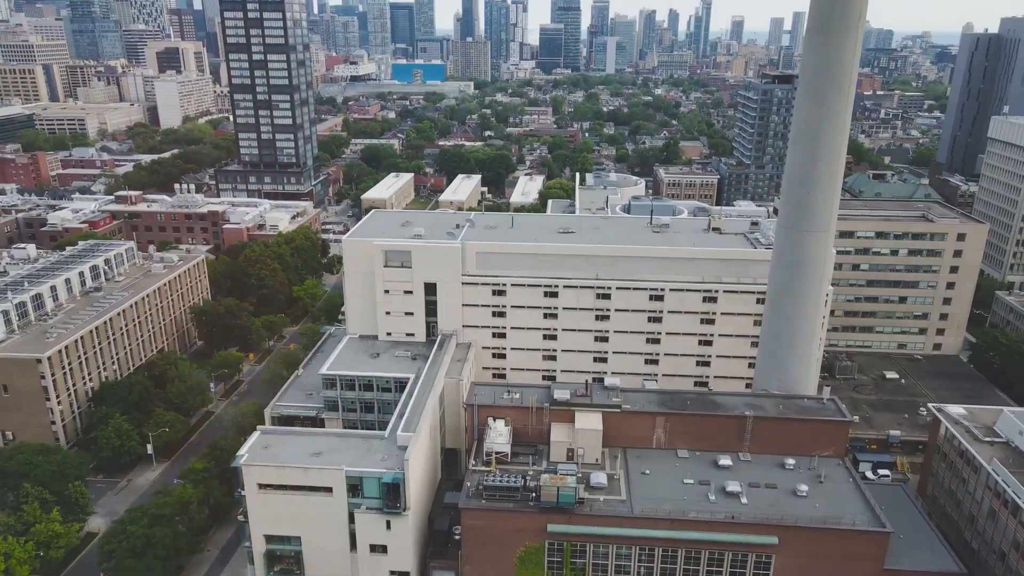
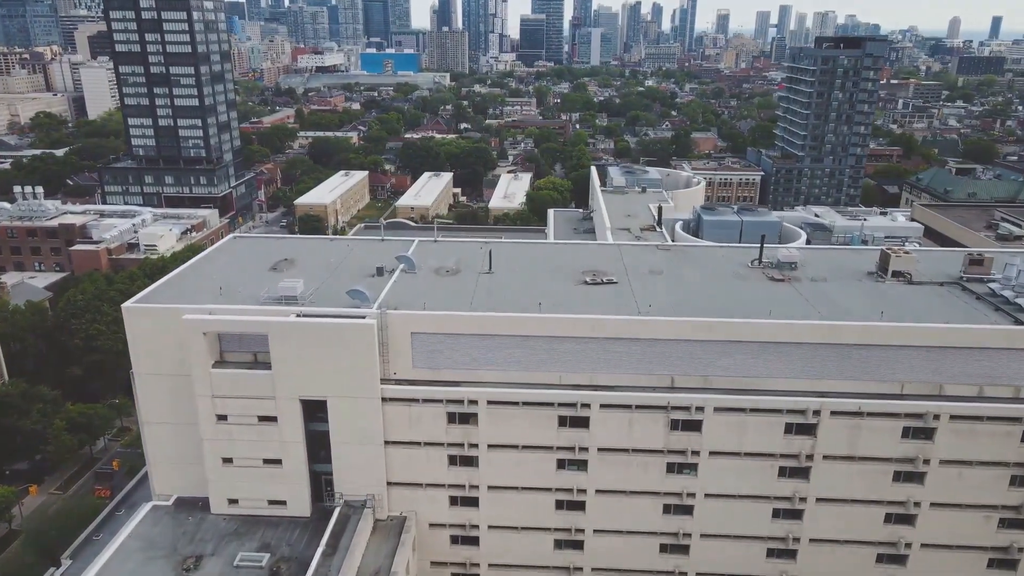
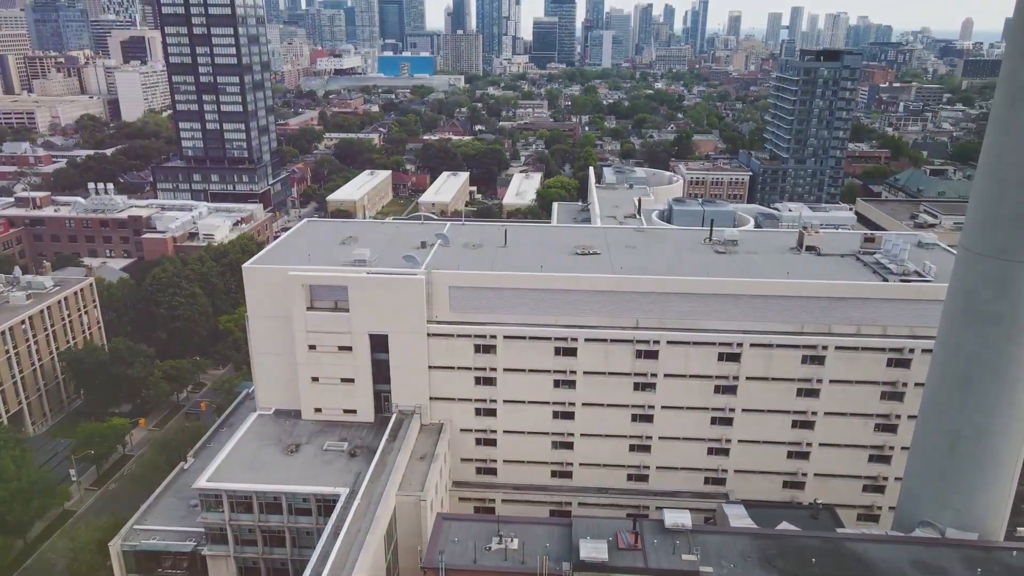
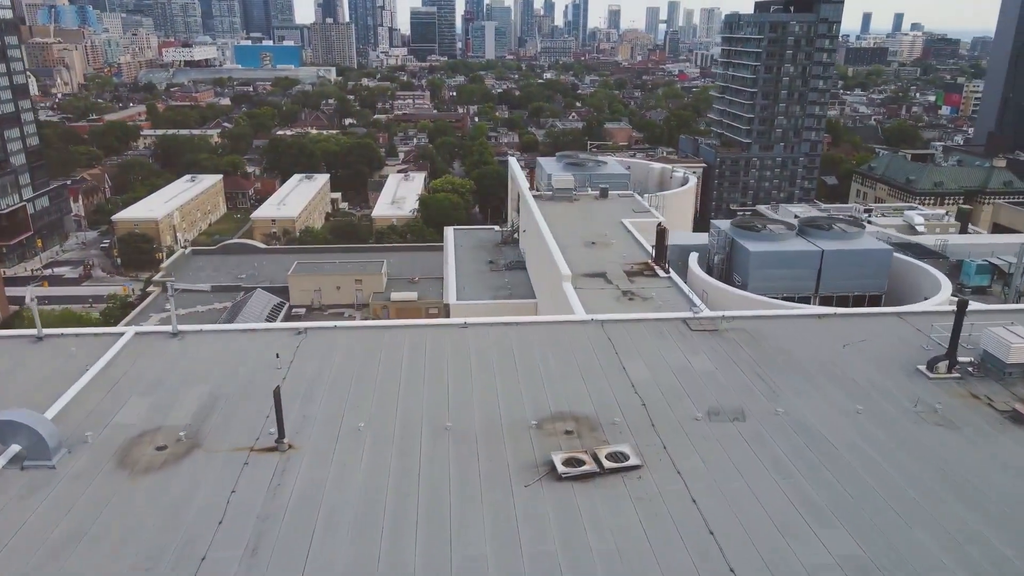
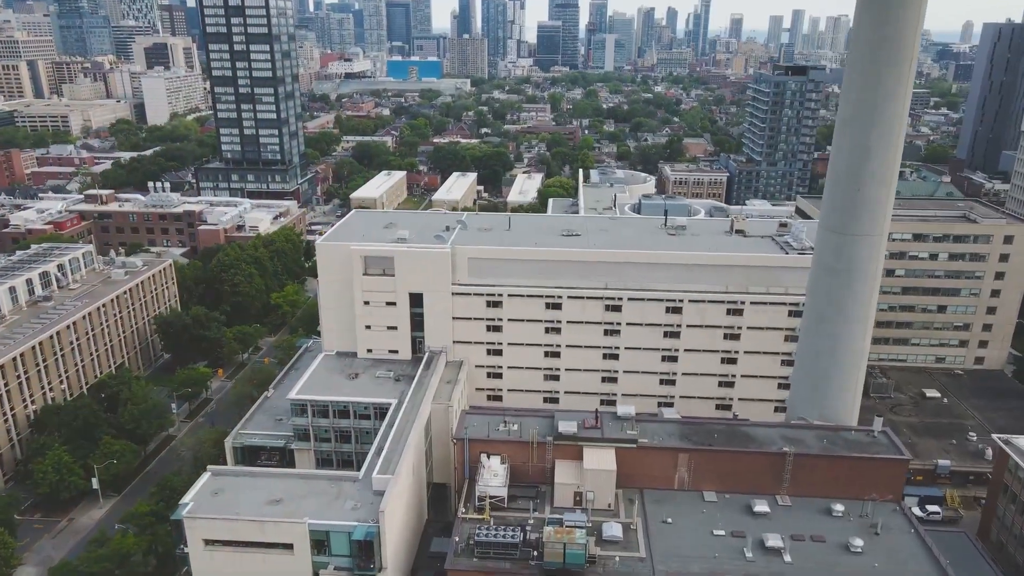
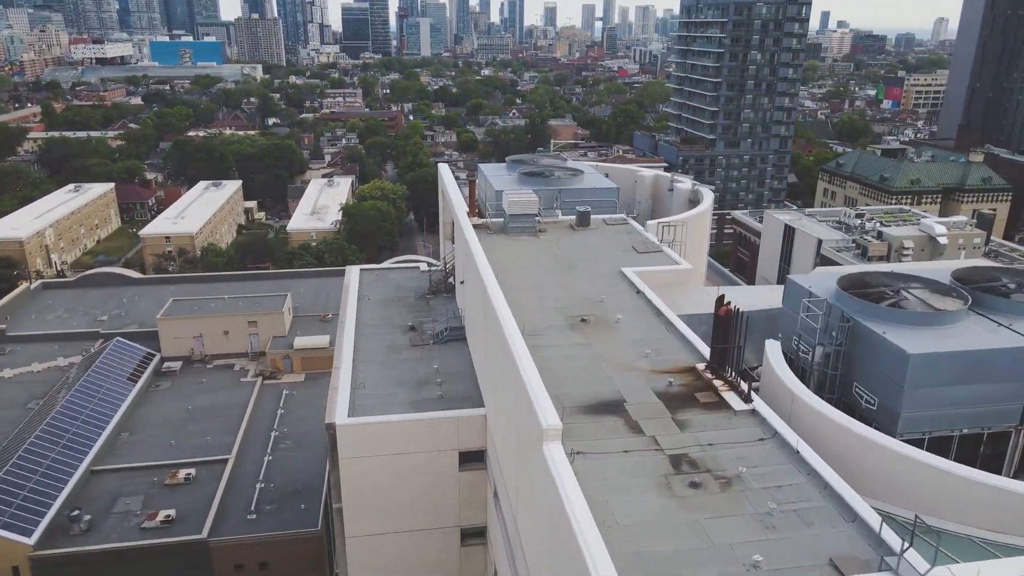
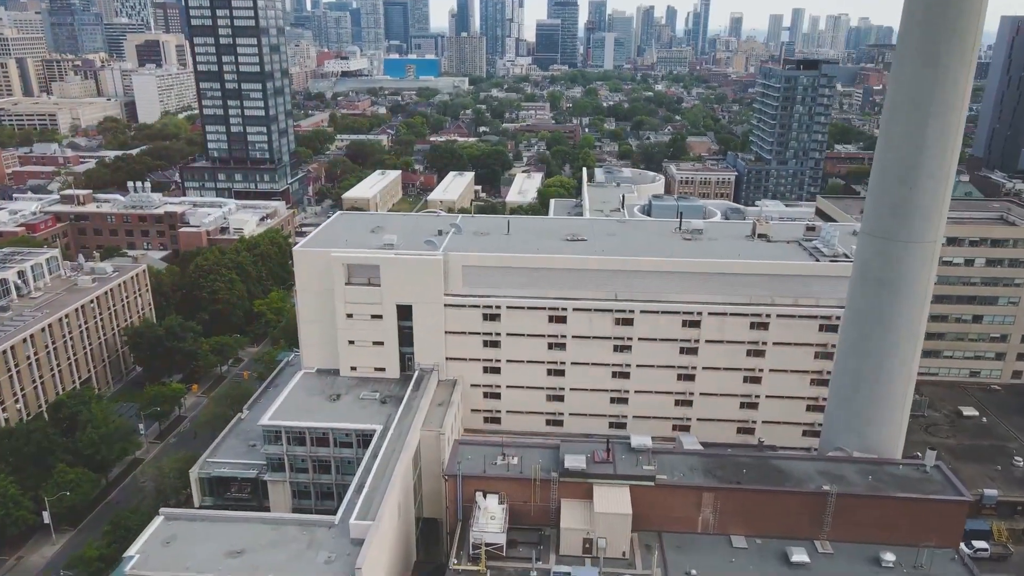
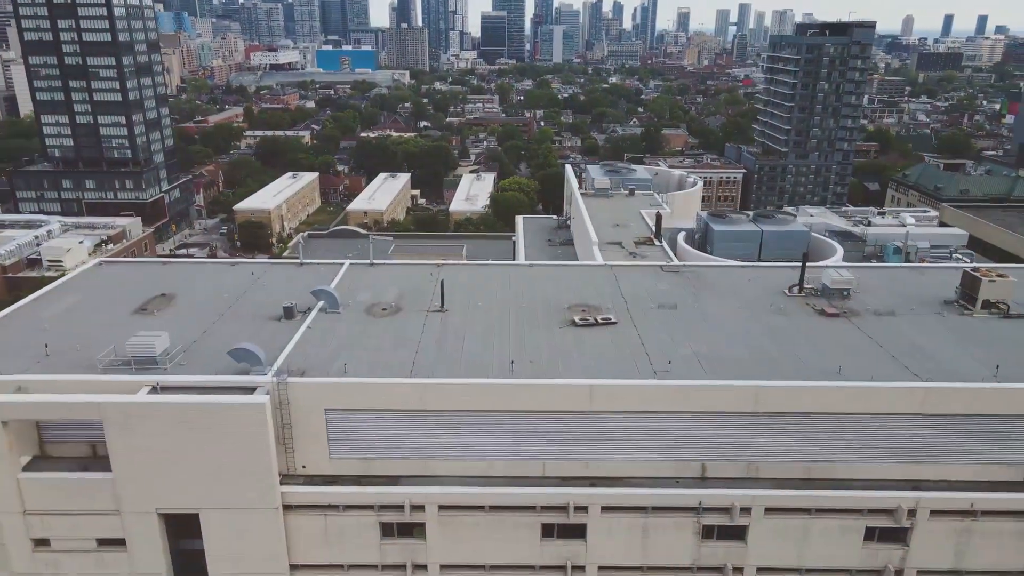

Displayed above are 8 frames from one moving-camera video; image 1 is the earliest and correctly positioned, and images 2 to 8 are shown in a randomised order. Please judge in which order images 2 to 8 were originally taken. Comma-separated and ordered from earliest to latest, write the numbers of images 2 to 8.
5, 7, 3, 2, 8, 4, 6
